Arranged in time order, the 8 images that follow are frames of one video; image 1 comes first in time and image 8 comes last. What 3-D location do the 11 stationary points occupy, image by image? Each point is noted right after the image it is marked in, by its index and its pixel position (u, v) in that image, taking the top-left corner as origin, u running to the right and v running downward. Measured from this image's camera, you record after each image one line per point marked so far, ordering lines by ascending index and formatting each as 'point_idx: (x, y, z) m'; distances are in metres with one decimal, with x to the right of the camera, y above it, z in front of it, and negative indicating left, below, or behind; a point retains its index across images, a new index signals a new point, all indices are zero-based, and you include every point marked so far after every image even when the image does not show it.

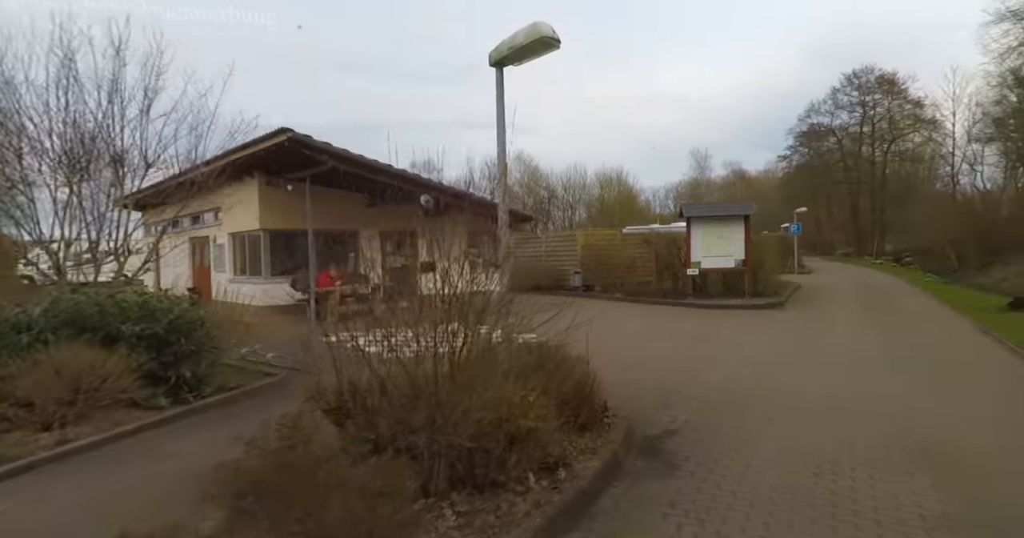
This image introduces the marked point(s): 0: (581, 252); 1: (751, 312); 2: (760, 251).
0: (+2.0, +0.5, +17.3) m
1: (+5.5, -1.0, +13.5) m
2: (+6.9, +0.5, +16.2) m
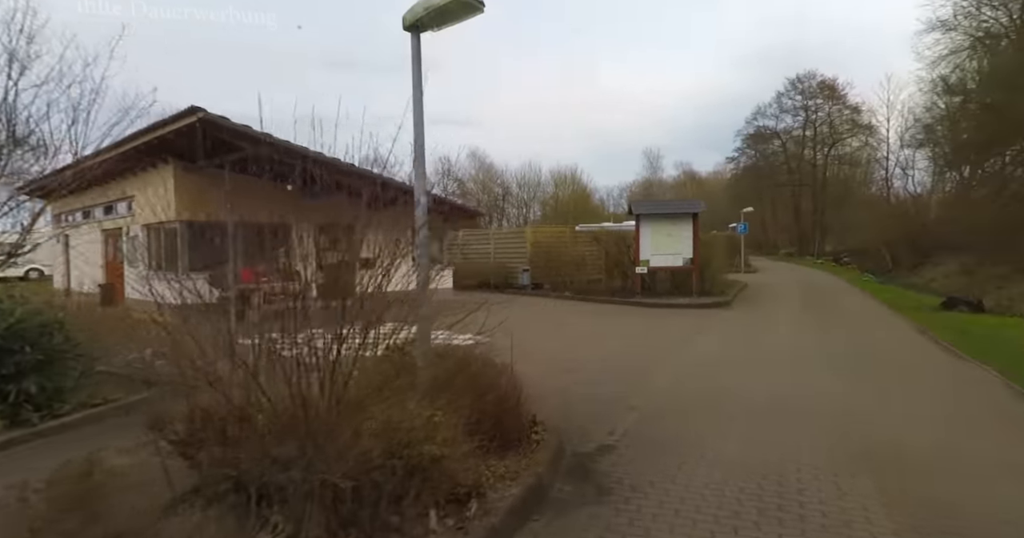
0: (+0.5, +0.6, +17.0) m
1: (+4.3, -1.0, +13.4) m
2: (+5.5, +0.5, +16.3) m
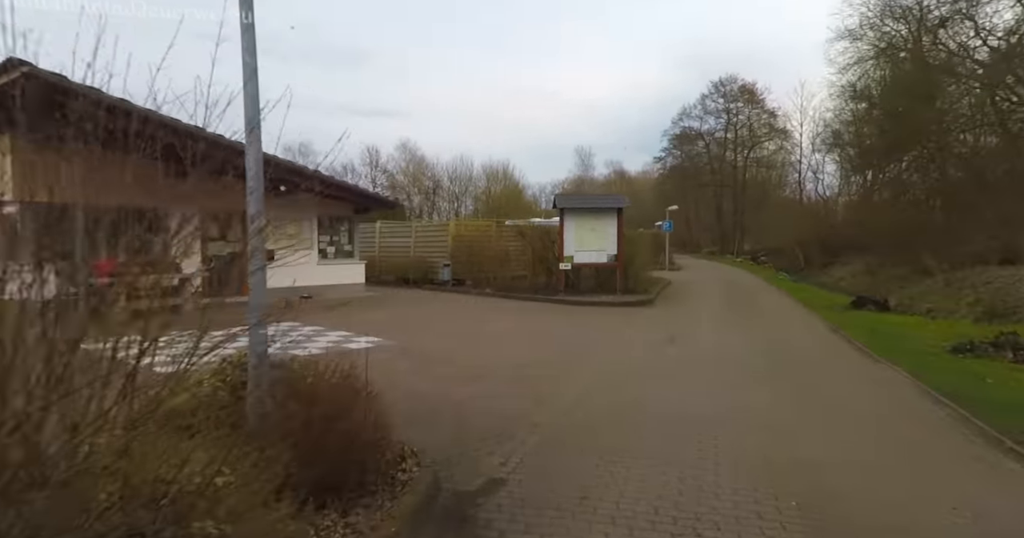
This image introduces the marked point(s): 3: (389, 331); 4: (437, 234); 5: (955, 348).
0: (-1.7, +0.7, +16.2) m
1: (+2.4, -1.0, +13.1) m
2: (+3.3, +0.6, +16.1) m
3: (-1.9, -0.9, +8.6) m
4: (-2.2, +1.0, +16.4) m
5: (+6.1, -1.1, +7.9) m
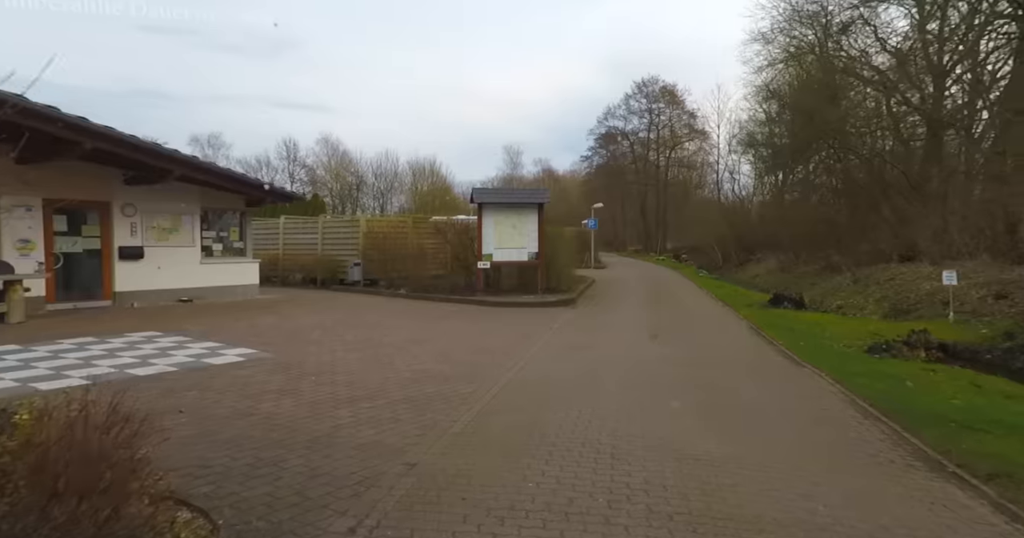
0: (-3.9, +0.7, +15.1) m
1: (+0.6, -0.9, +12.5) m
2: (+1.1, +0.7, +15.5) m
3: (-3.1, -0.9, +7.5) m
4: (-4.4, +1.0, +15.2) m
5: (+4.8, -1.1, +7.8) m
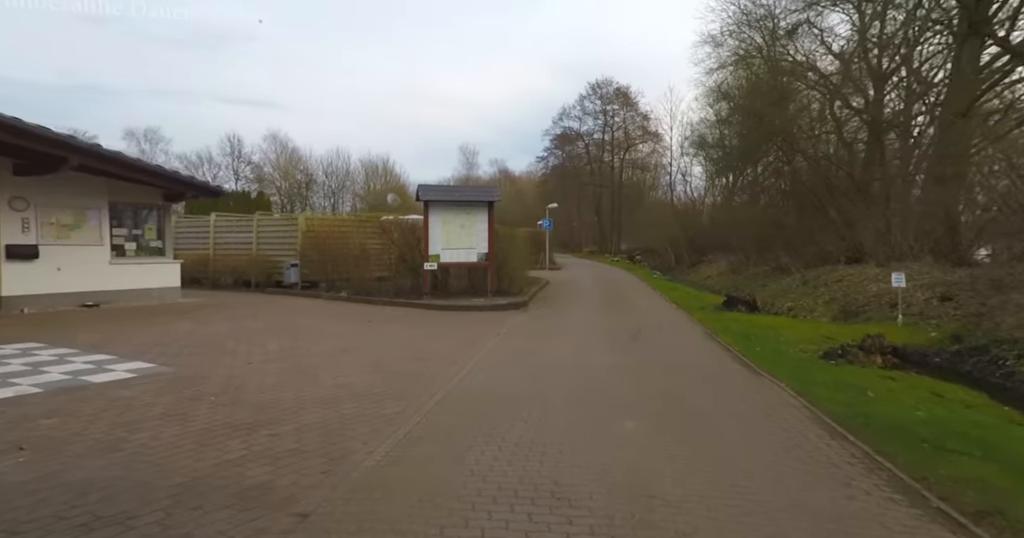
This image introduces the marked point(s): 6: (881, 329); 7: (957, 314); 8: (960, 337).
0: (-5.1, +0.7, +14.1) m
1: (-0.5, -1.0, +11.9) m
2: (-0.2, +0.6, +15.0) m
3: (-3.8, -0.9, +6.7) m
4: (-5.7, +1.0, +14.3) m
5: (+4.1, -1.1, +7.6) m
6: (+6.5, -1.1, +10.2) m
7: (+7.9, -0.8, +10.2) m
8: (+7.0, -1.1, +9.1) m
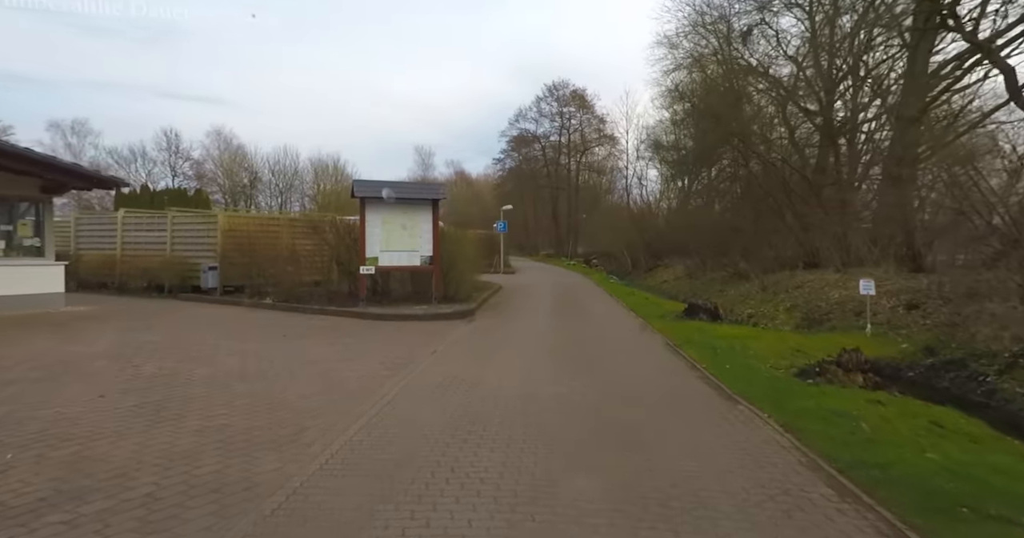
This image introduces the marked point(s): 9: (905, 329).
0: (-6.3, +0.6, +12.6) m
1: (-1.5, -1.0, +10.8) m
2: (-1.4, +0.5, +13.9) m
3: (-4.5, -1.0, +5.3) m
4: (-6.8, +0.9, +12.7) m
5: (+3.4, -1.2, +6.8) m
6: (+5.6, -1.2, +9.6) m
7: (+7.0, -0.9, +9.7) m
8: (+6.2, -1.2, +8.5) m
9: (+6.6, -1.0, +9.8) m
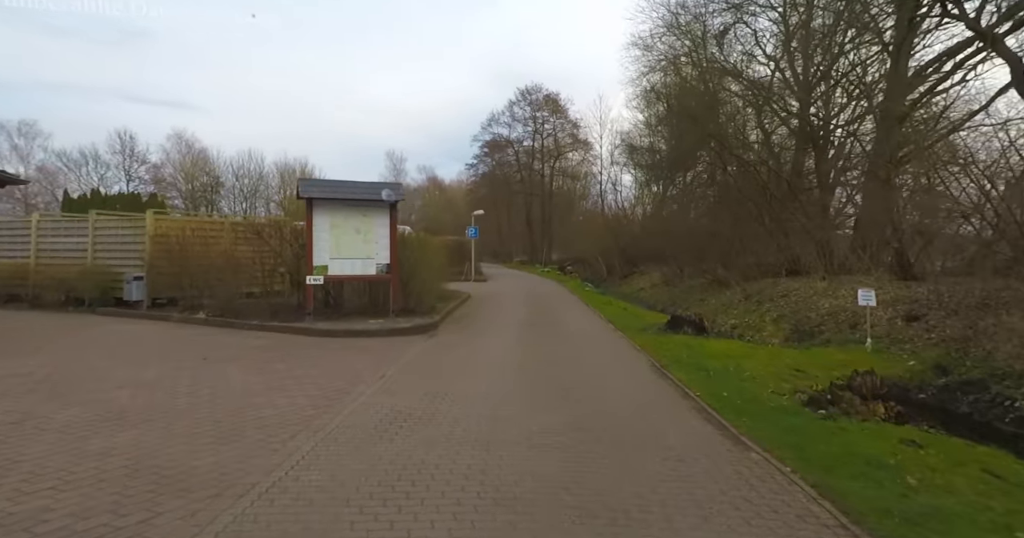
0: (-7.0, +0.4, +11.2) m
1: (-2.1, -1.2, +9.6) m
2: (-2.2, +0.3, +12.7) m
3: (-4.8, -1.1, +4.0) m
4: (-7.5, +0.7, +11.3) m
5: (+3.0, -1.3, +5.8) m
6: (+5.1, -1.3, +8.7) m
7: (+6.4, -1.0, +8.9) m
8: (+5.7, -1.3, +7.7) m
9: (+6.1, -1.1, +8.9) m
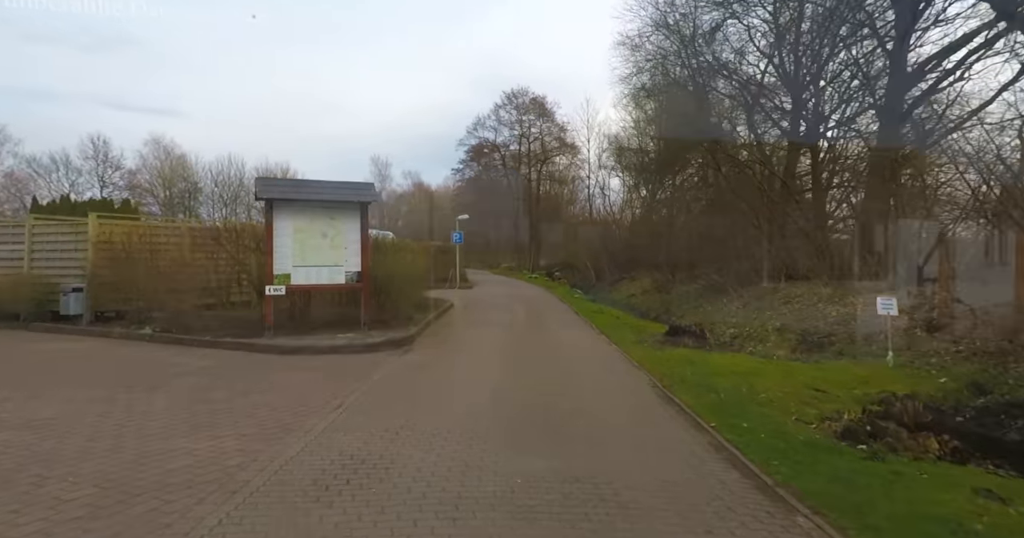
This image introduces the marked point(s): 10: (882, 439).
0: (-7.3, +0.2, +10.1) m
1: (-2.3, -1.3, +8.5) m
2: (-2.5, +0.2, +11.7) m
3: (-4.9, -1.2, +2.9) m
4: (-7.8, +0.5, +10.2) m
5: (+2.8, -1.4, +4.8) m
6: (+4.8, -1.4, +7.8) m
7: (+6.2, -1.1, +8.0) m
8: (+5.5, -1.4, +6.8) m
9: (+5.8, -1.2, +8.0) m
10: (+2.9, -1.3, +4.6) m
